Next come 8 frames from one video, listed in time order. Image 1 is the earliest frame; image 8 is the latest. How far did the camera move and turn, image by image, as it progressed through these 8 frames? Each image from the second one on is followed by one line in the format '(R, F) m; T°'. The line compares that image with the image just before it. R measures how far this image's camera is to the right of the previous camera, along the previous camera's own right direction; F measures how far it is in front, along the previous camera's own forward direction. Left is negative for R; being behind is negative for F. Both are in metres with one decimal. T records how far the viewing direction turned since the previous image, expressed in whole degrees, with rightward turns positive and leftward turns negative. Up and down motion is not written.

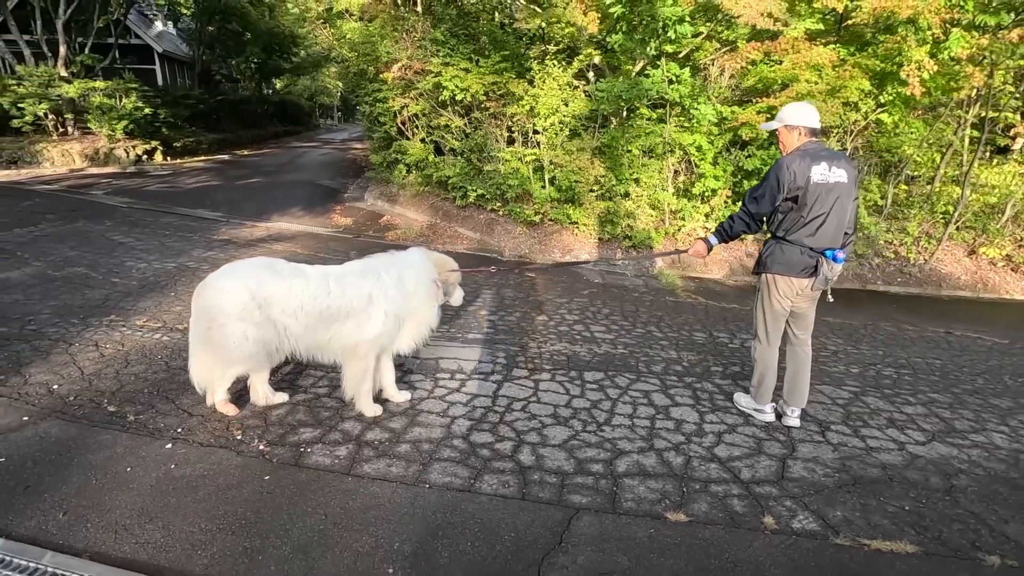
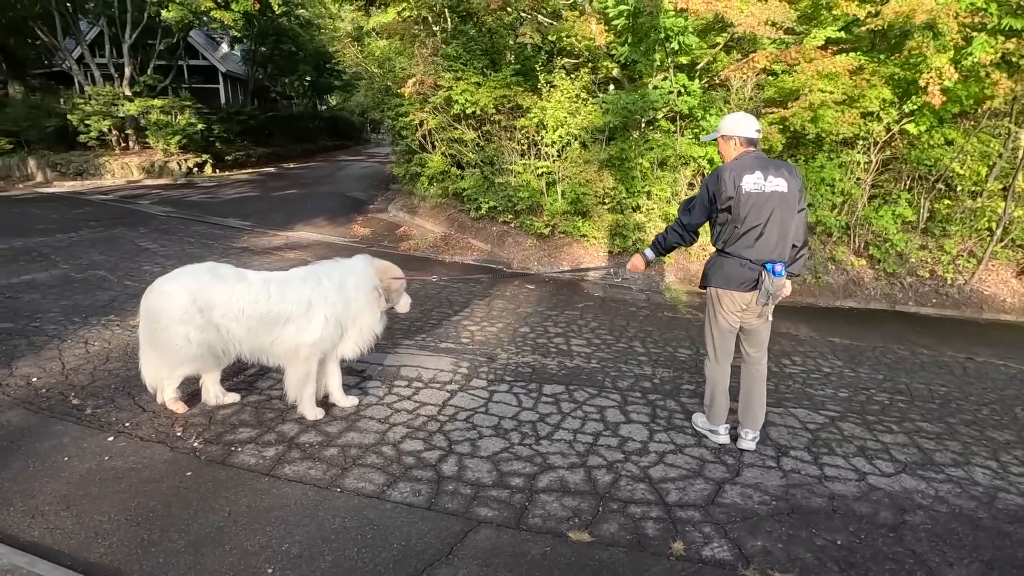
(+0.7, 0.0) m; -5°
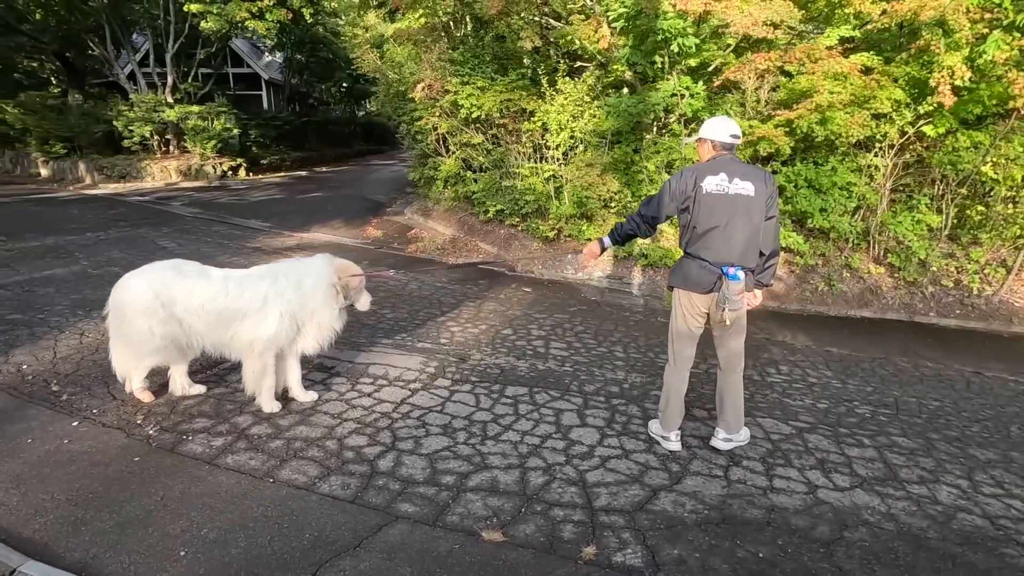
(+0.6, 0.0) m; -4°
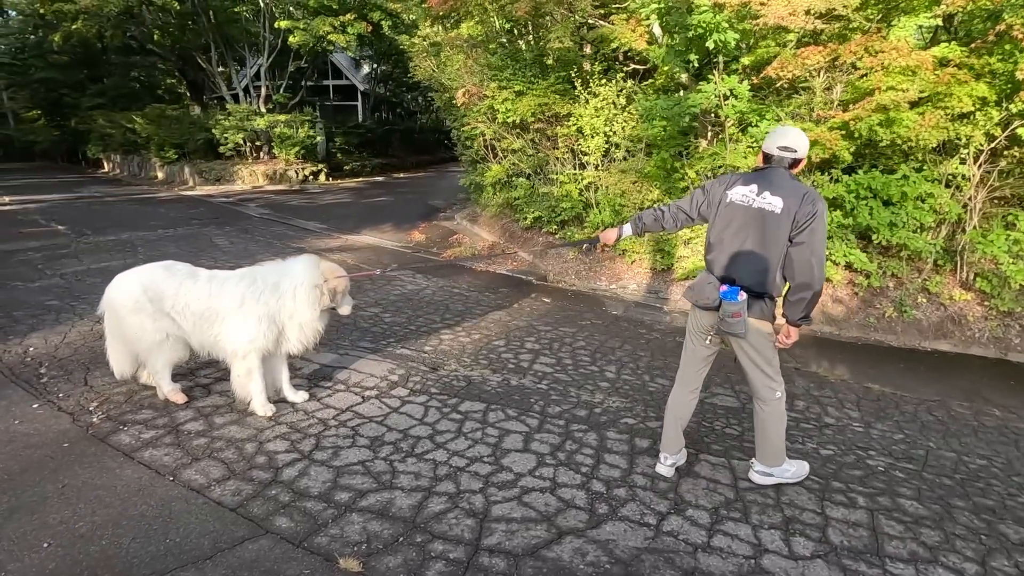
(+0.9, +0.3) m; -9°
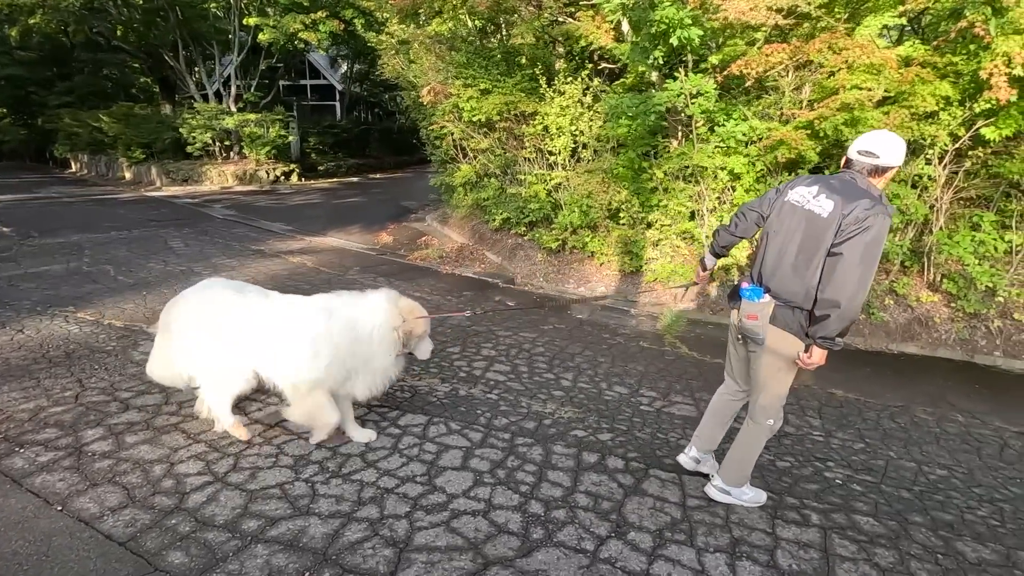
(+0.3, +0.2) m; +2°
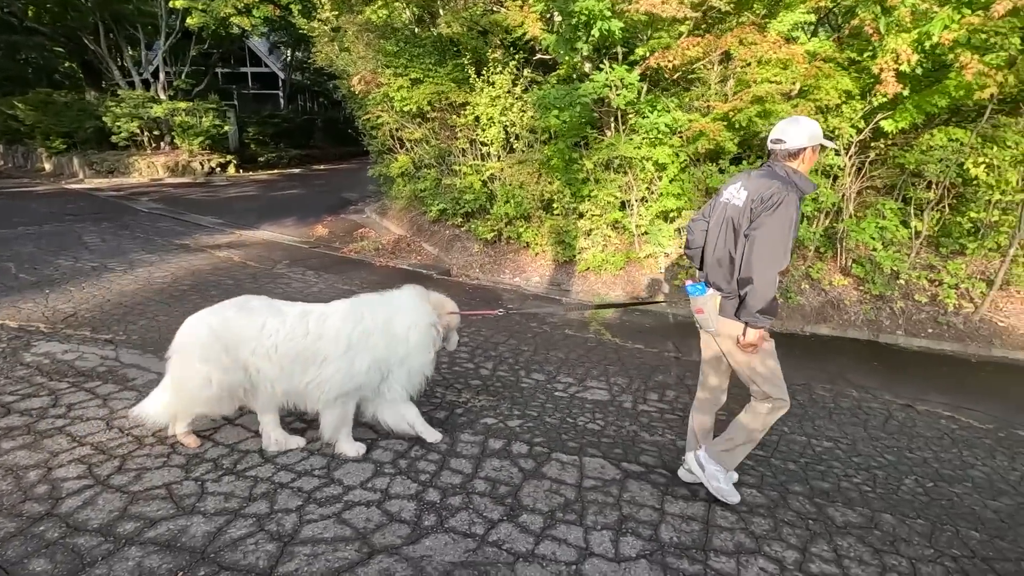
(+0.3, 0.0) m; +4°
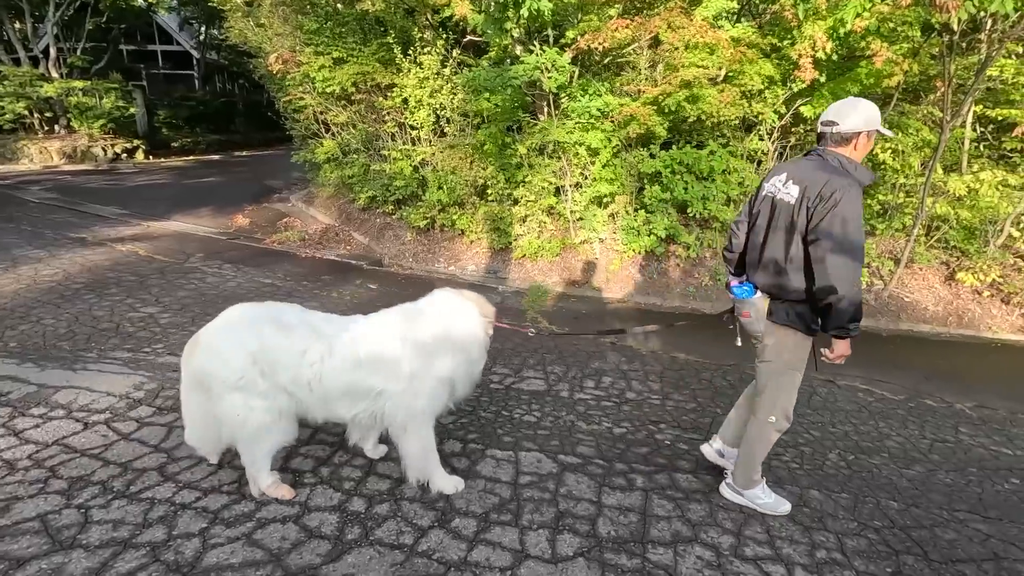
(+0.1, +0.2) m; +6°
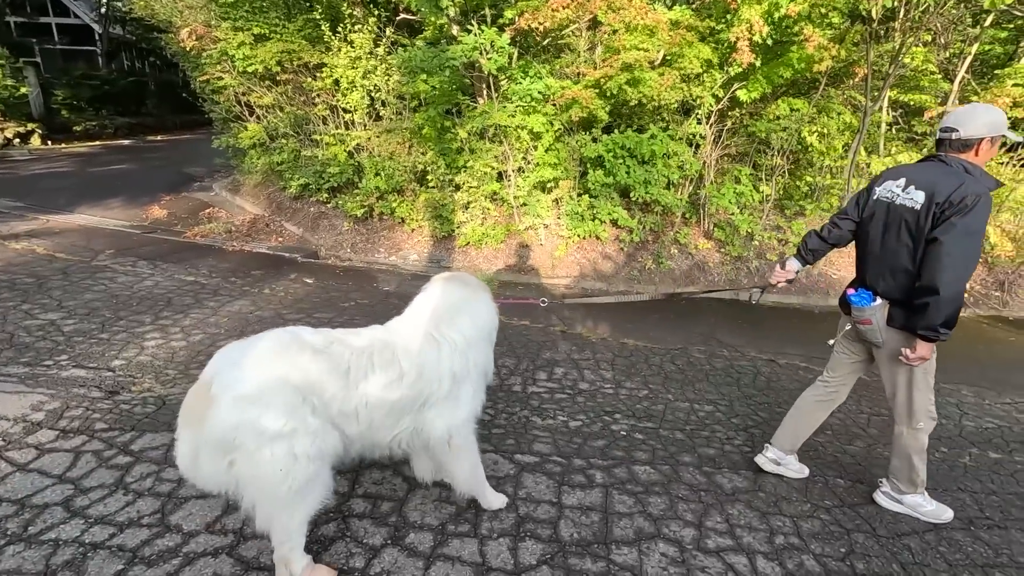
(0.0, +0.2) m; +6°
